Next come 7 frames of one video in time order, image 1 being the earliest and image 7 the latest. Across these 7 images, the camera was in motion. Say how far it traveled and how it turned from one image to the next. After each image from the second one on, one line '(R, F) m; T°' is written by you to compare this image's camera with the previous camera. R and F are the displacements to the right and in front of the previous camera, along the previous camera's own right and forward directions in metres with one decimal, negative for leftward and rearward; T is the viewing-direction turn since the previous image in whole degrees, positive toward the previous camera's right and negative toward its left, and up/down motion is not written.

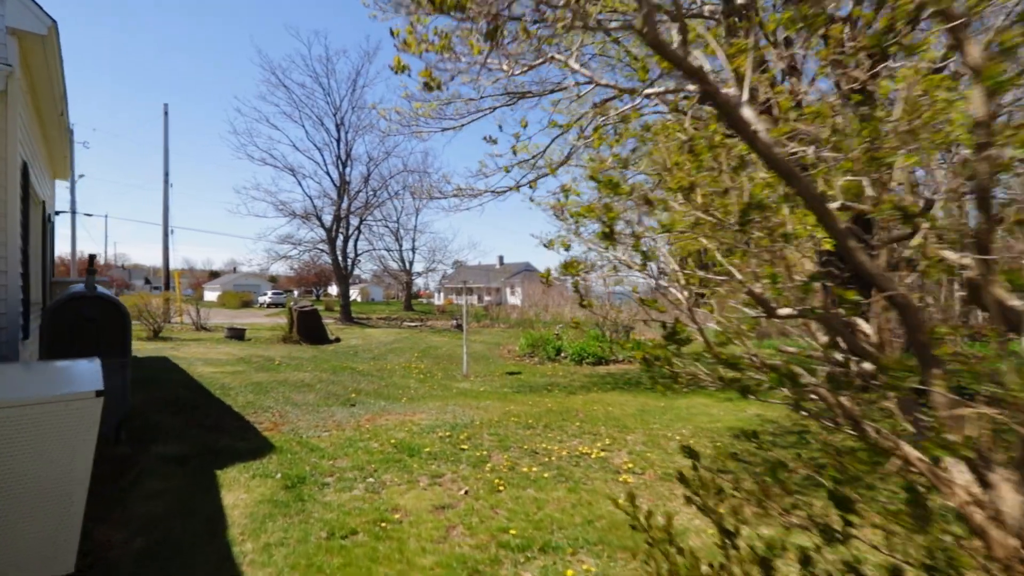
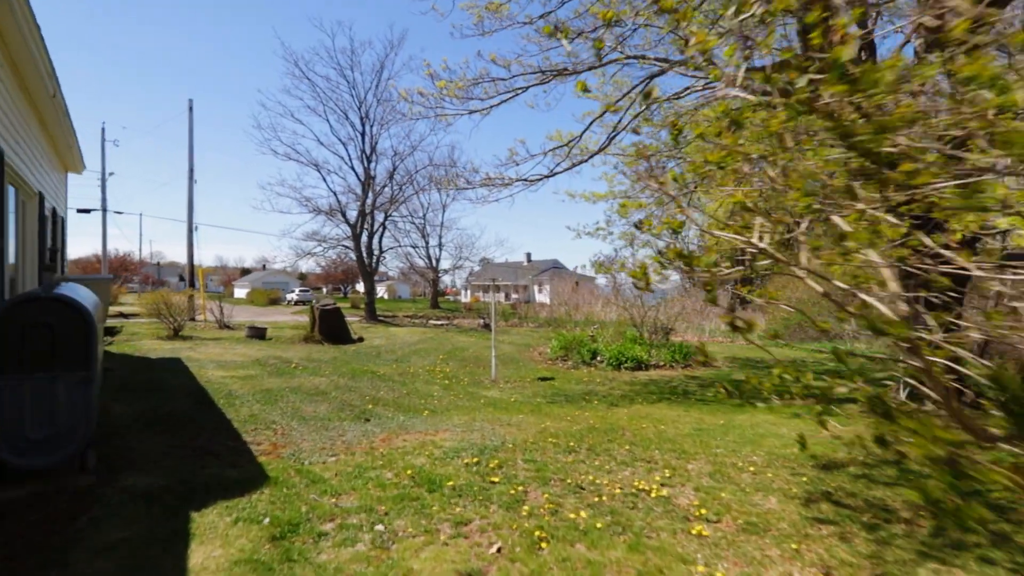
(-0.1, +0.9) m; -3°
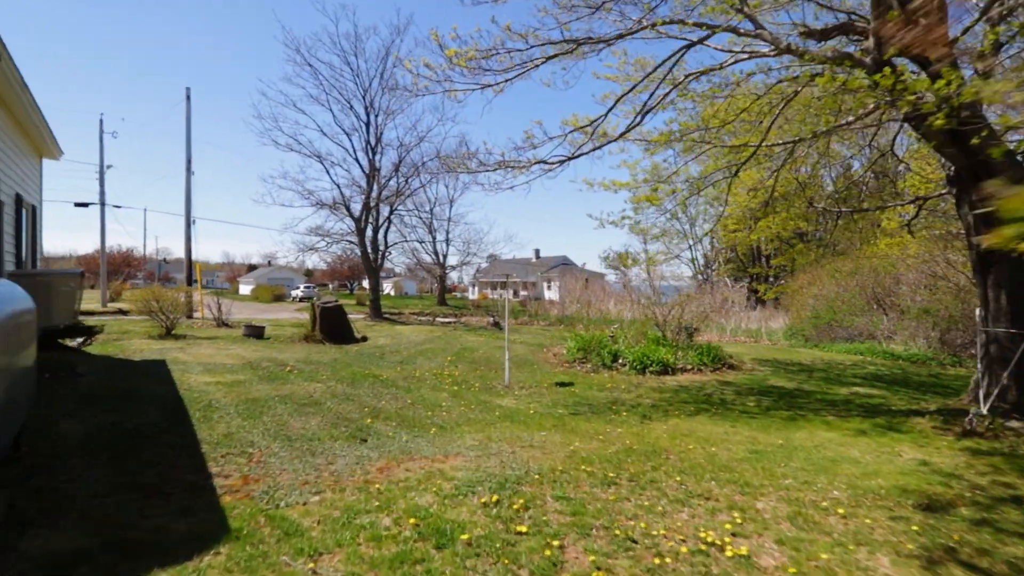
(-0.2, +1.0) m; -1°
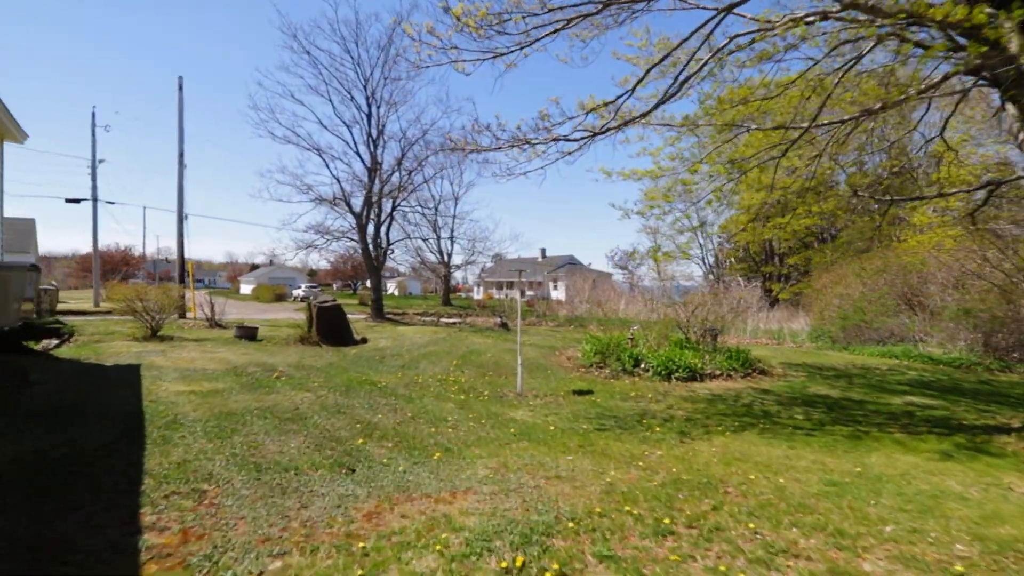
(-0.1, +1.0) m; 0°
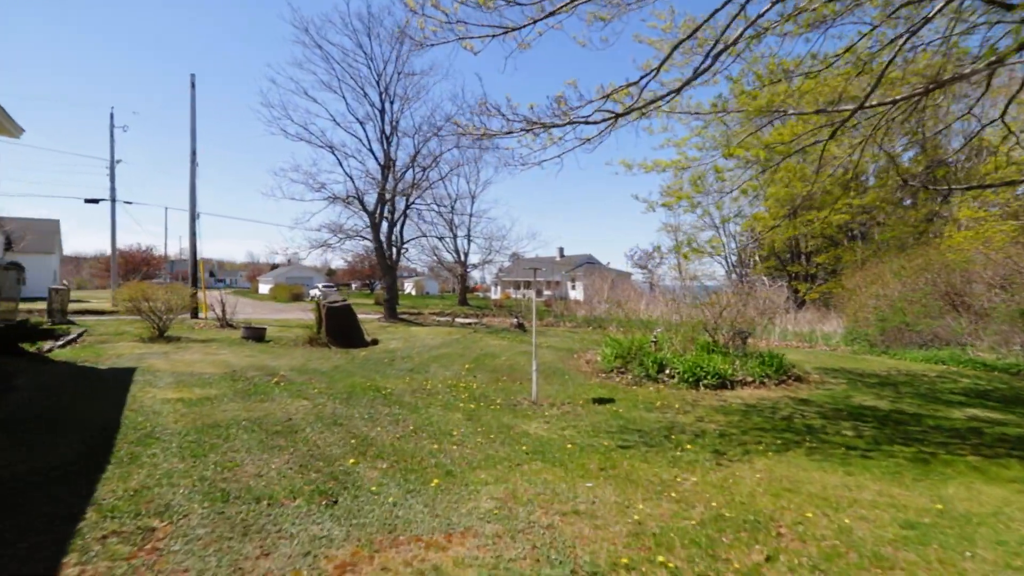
(+0.1, +0.6) m; -2°
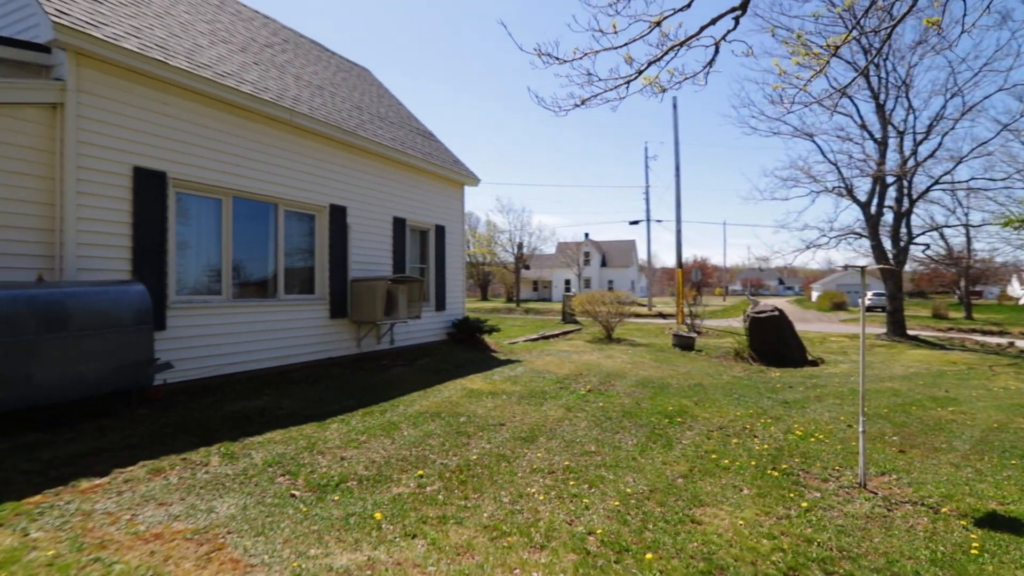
(+2.8, +2.7) m; -56°
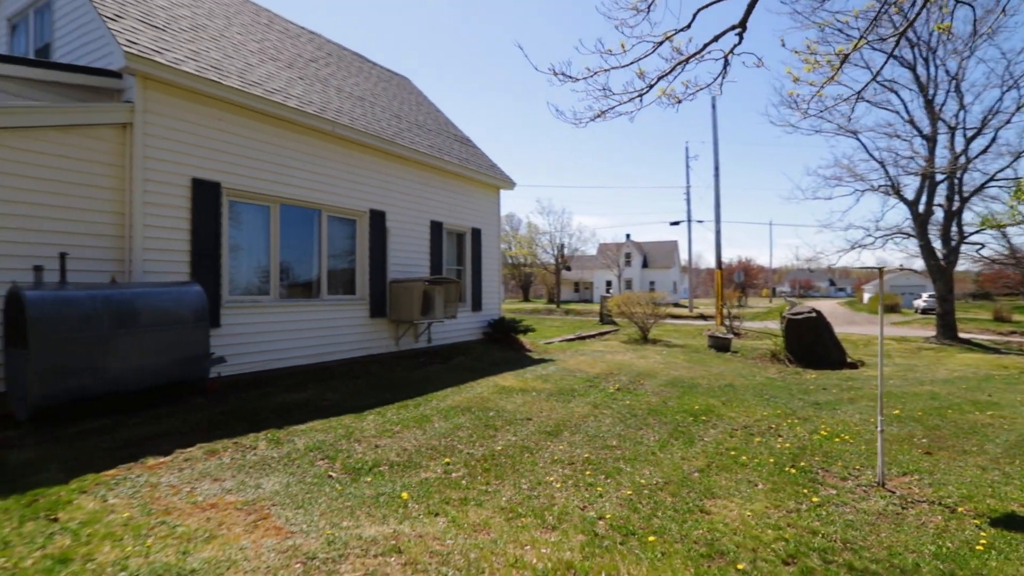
(+0.2, -0.3) m; -4°
